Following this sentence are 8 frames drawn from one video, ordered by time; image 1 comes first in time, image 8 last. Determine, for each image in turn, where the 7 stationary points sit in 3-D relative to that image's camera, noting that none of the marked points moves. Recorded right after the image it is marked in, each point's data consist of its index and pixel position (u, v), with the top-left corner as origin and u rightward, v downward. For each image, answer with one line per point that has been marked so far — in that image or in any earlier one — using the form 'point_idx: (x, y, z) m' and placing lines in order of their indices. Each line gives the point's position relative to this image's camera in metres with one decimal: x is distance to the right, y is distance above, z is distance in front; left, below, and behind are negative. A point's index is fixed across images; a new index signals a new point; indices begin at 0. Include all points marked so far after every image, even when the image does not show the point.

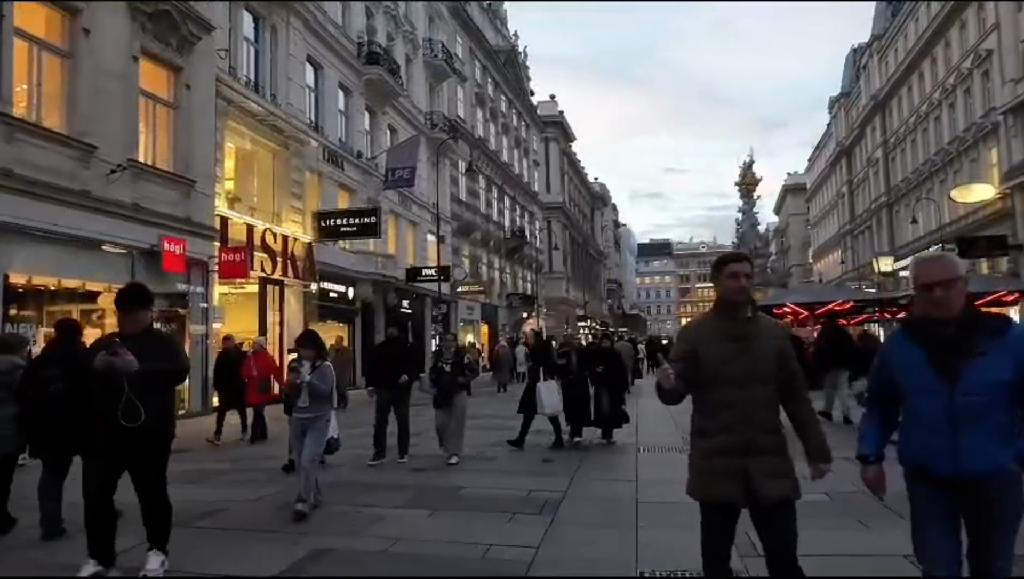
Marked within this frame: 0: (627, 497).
0: (+1.1, -1.9, +6.8) m
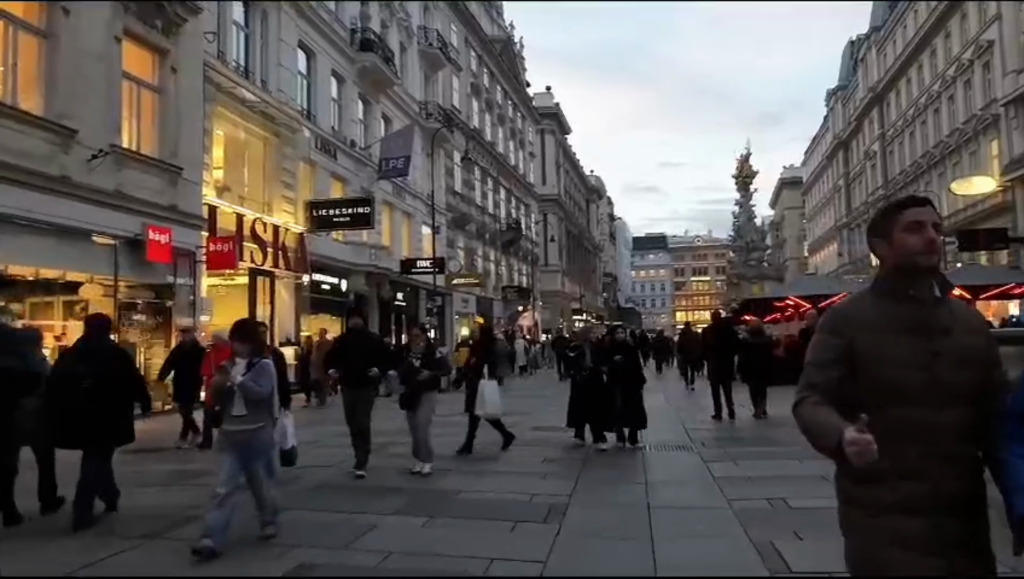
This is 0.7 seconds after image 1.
0: (+1.1, -1.9, +6.3) m
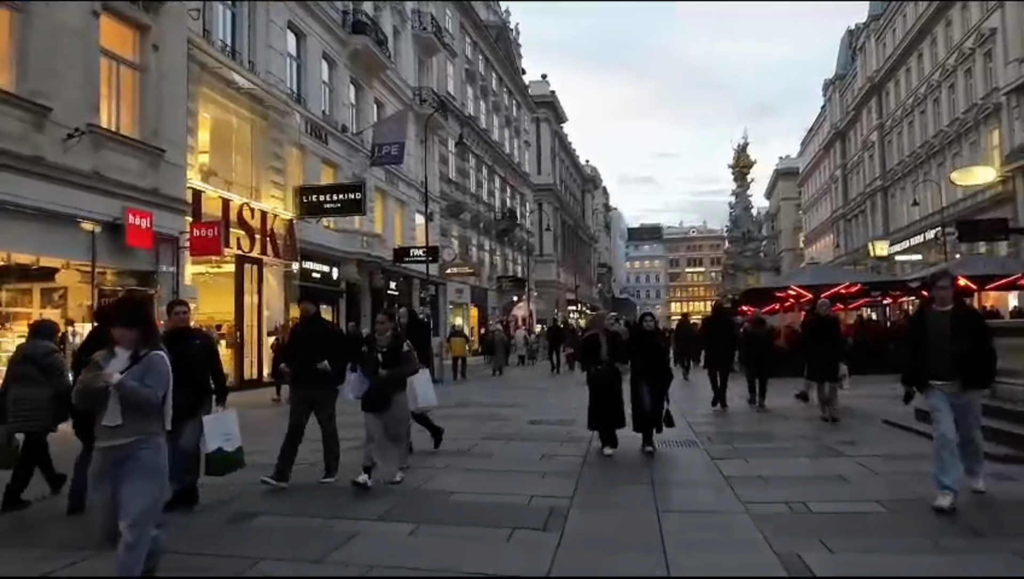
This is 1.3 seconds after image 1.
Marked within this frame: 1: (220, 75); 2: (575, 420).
0: (+1.1, -1.7, +5.8) m
1: (-7.5, +5.5, +19.0) m
2: (+1.0, -2.0, +11.3) m
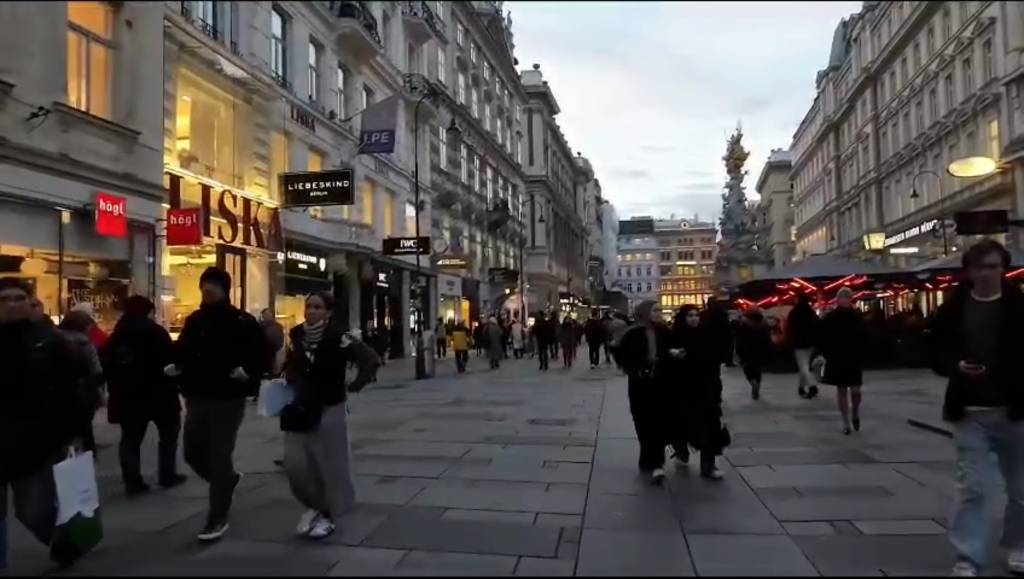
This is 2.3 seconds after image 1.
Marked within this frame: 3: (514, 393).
0: (+1.1, -1.6, +5.1) m
1: (-7.6, +5.7, +18.1) m
2: (+1.0, -1.9, +10.6) m
3: (0.0, -2.1, +14.7) m
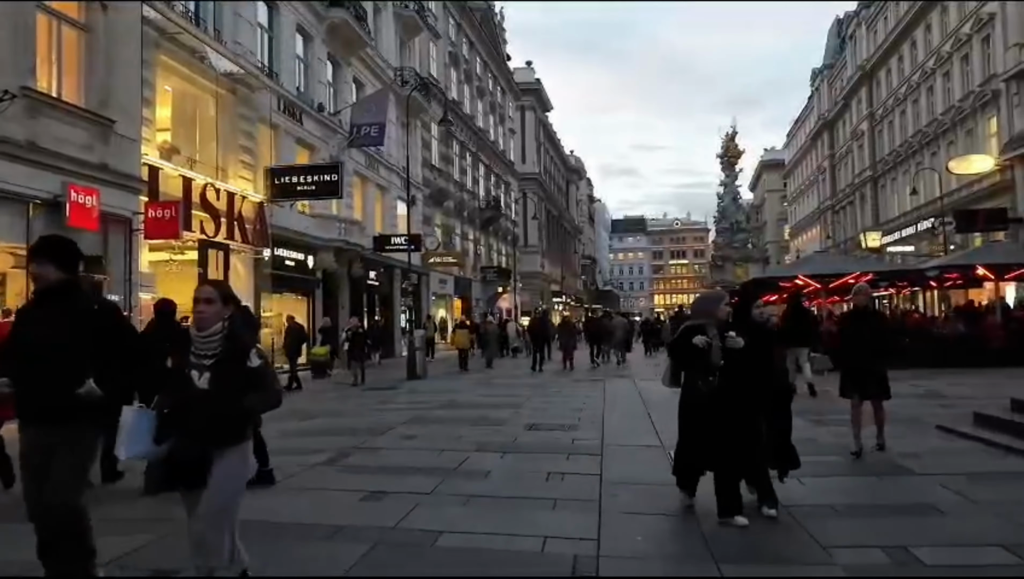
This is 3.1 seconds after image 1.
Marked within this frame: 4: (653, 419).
0: (+1.1, -1.6, +4.4) m
1: (-7.8, +5.8, +17.3) m
2: (+0.9, -1.8, +9.9) m
3: (0.0, -2.0, +14.0) m
4: (+2.0, -1.8, +10.4) m
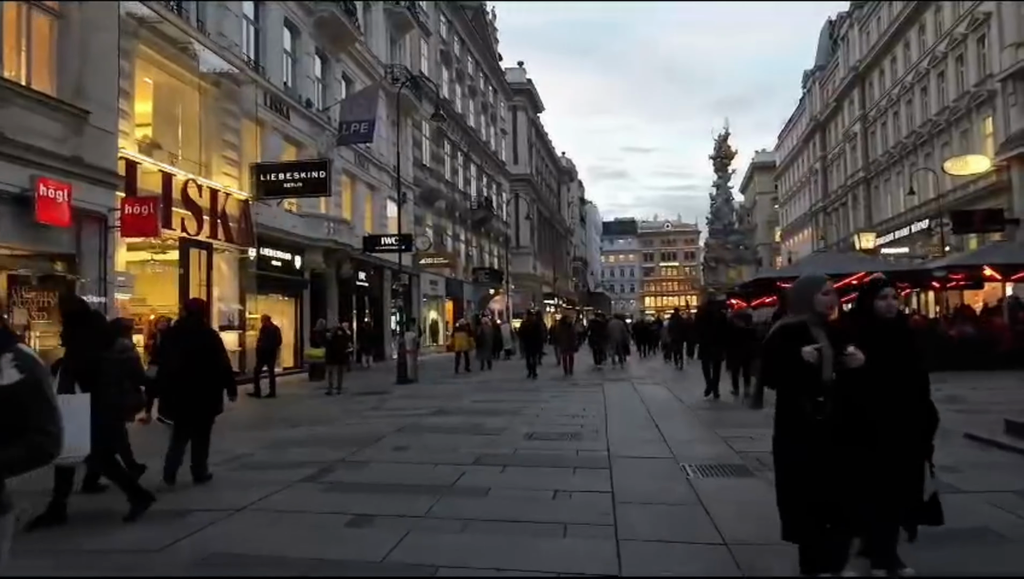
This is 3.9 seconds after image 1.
0: (+1.2, -1.6, +3.8) m
1: (-7.9, +5.8, +16.6) m
2: (+0.9, -1.8, +9.3) m
3: (-0.1, -2.0, +13.4) m
4: (+1.9, -1.8, +9.8) m
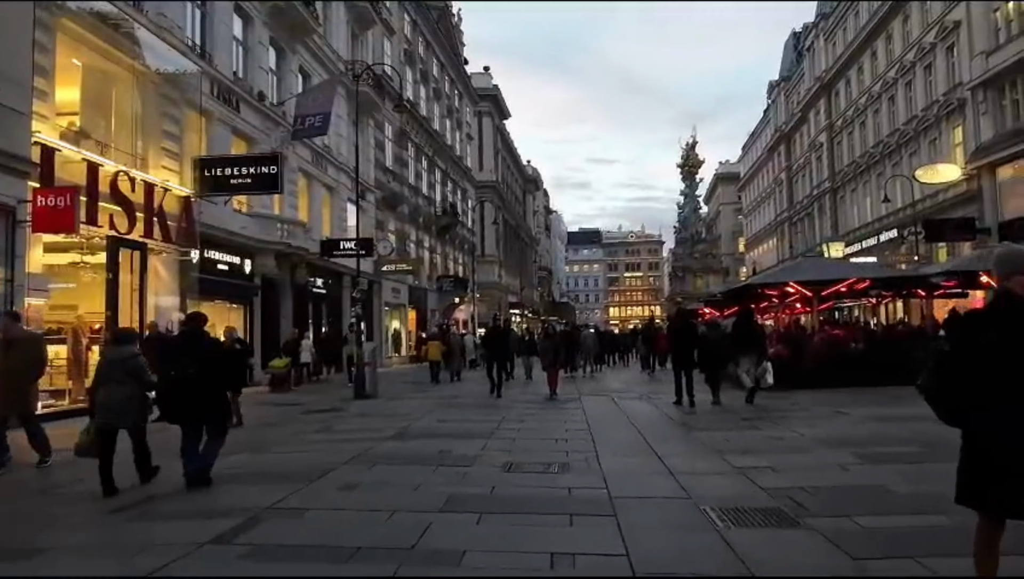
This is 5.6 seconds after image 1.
0: (+1.2, -1.5, +2.3) m
1: (-8.5, +5.7, +14.8) m
2: (+0.6, -1.8, +7.8) m
3: (-0.6, -2.1, +11.9) m
4: (+1.7, -1.8, +8.3) m
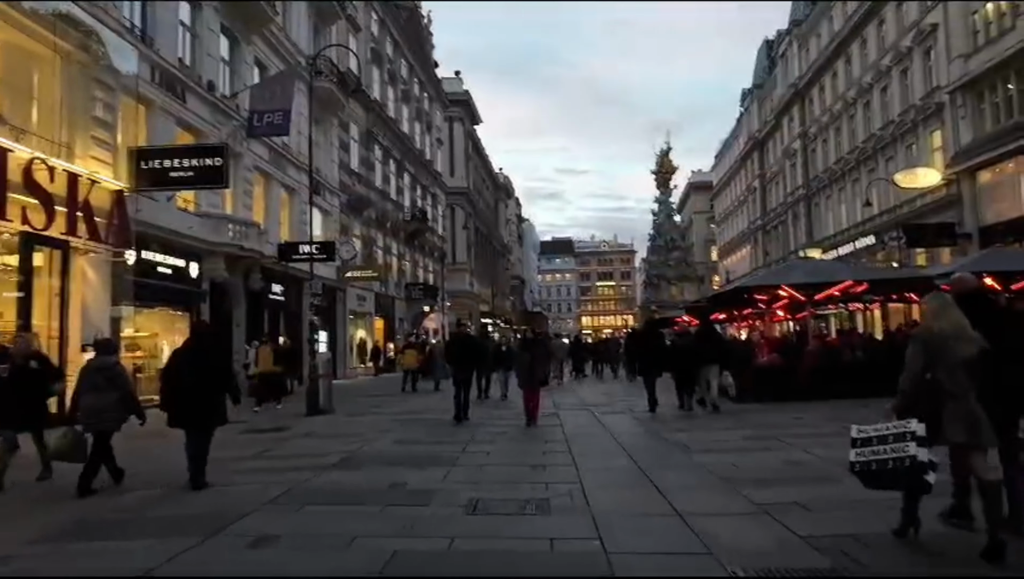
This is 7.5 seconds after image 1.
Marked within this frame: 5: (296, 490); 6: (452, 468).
0: (+1.1, -1.4, +0.8) m
1: (-9.0, +5.6, +13.0) m
2: (+0.4, -1.8, +6.3) m
3: (-1.0, -2.1, +10.3) m
4: (+1.3, -1.8, +6.9) m
5: (-2.0, -1.9, +7.0) m
6: (-0.6, -1.9, +8.0) m
